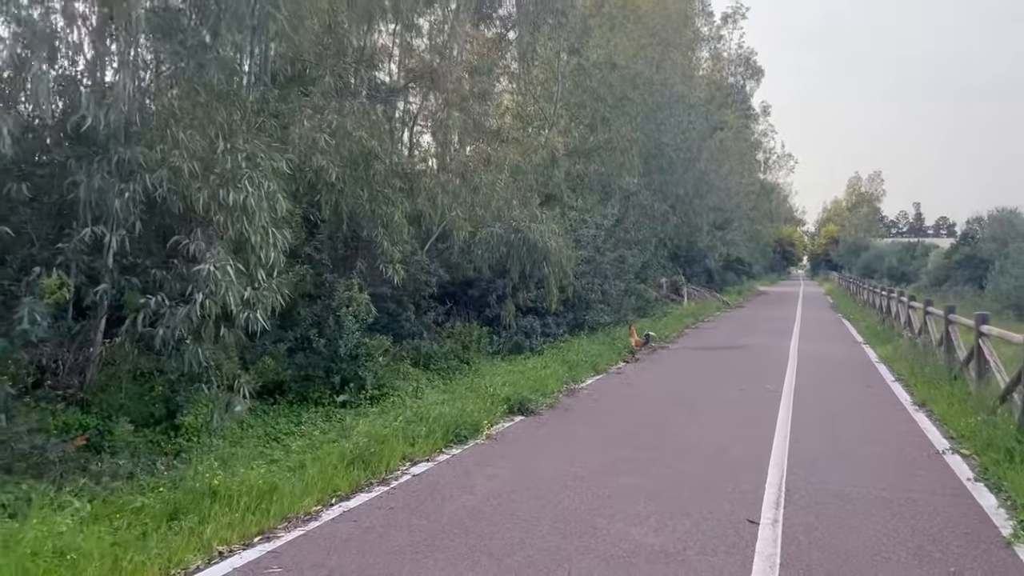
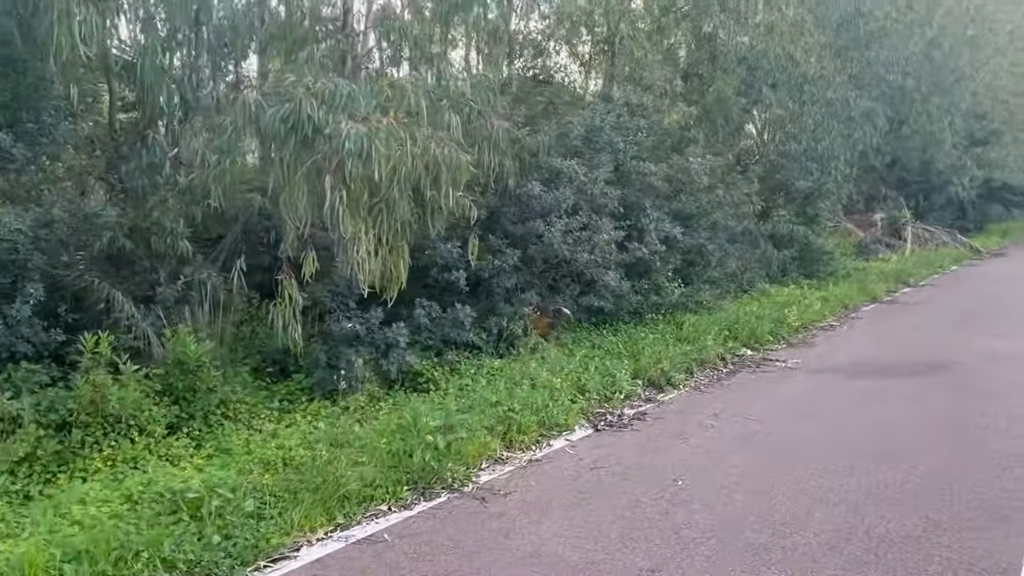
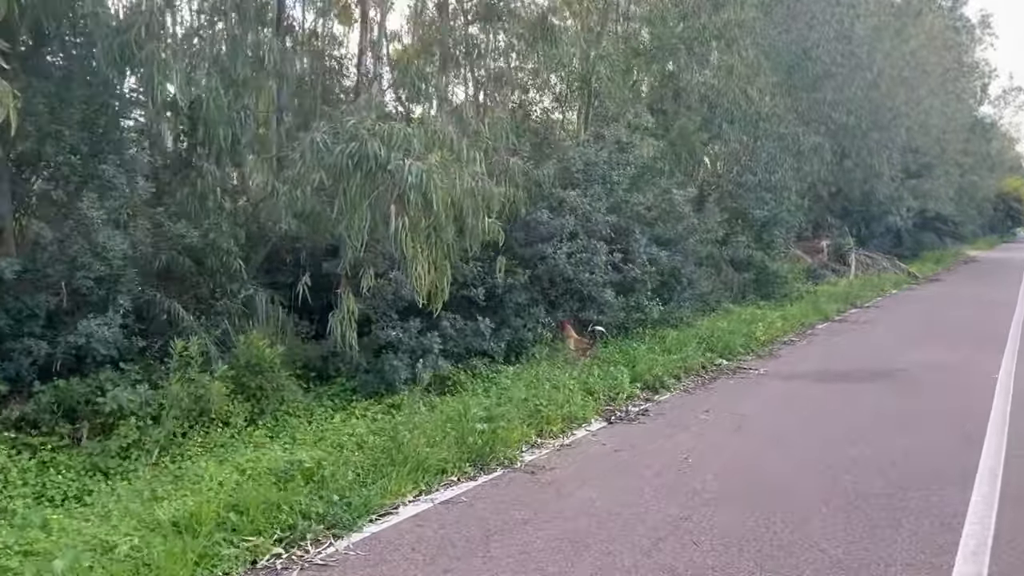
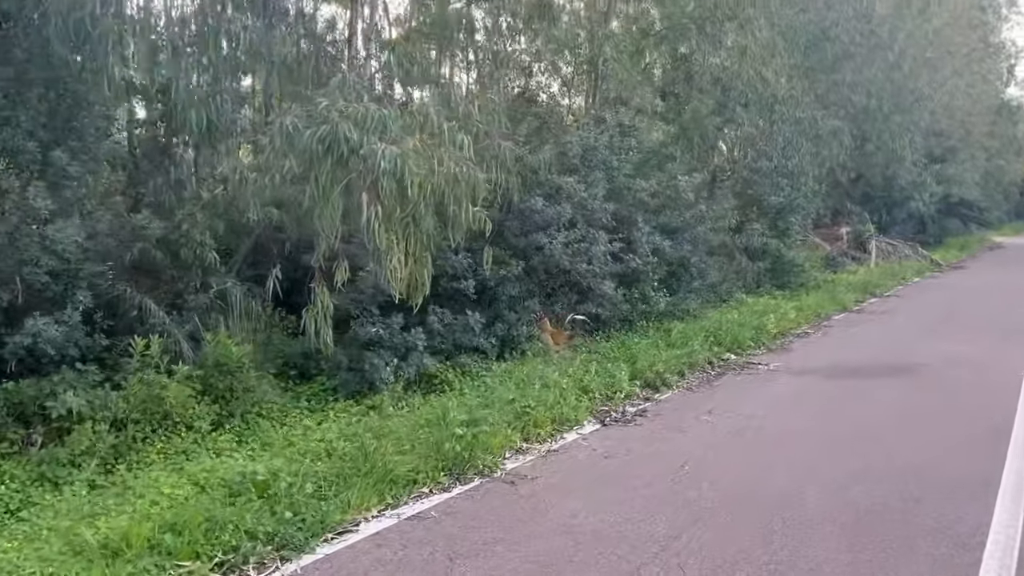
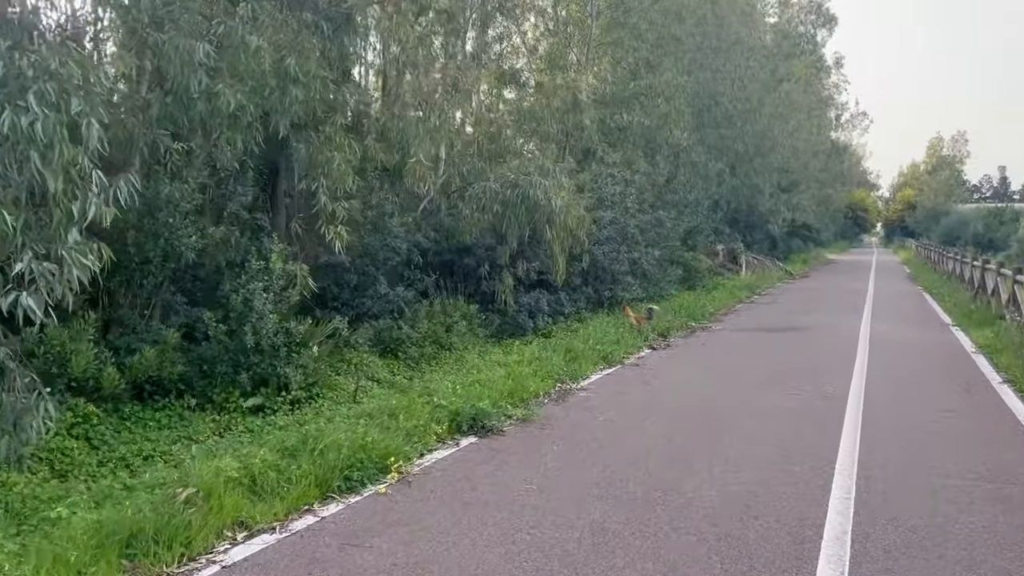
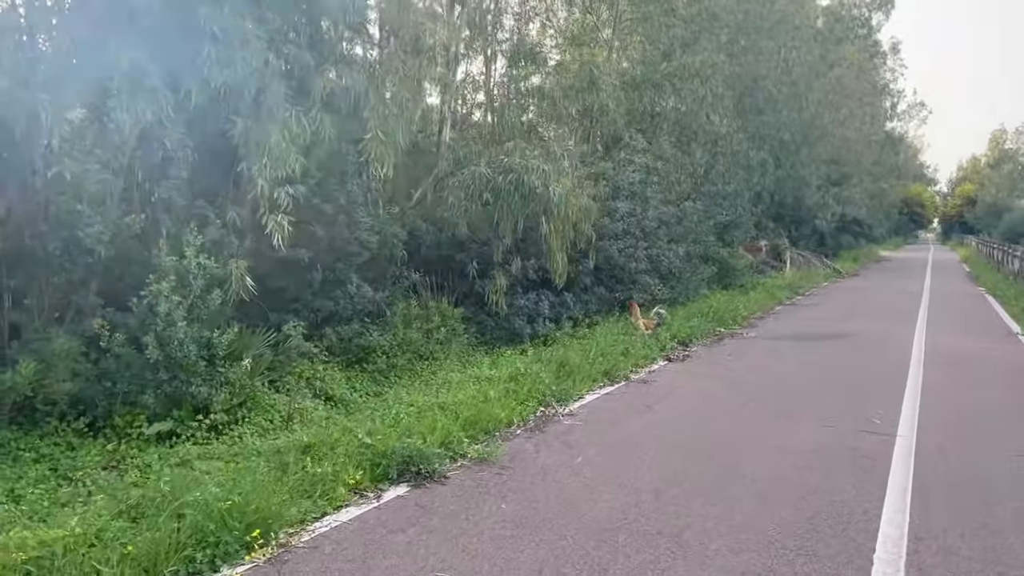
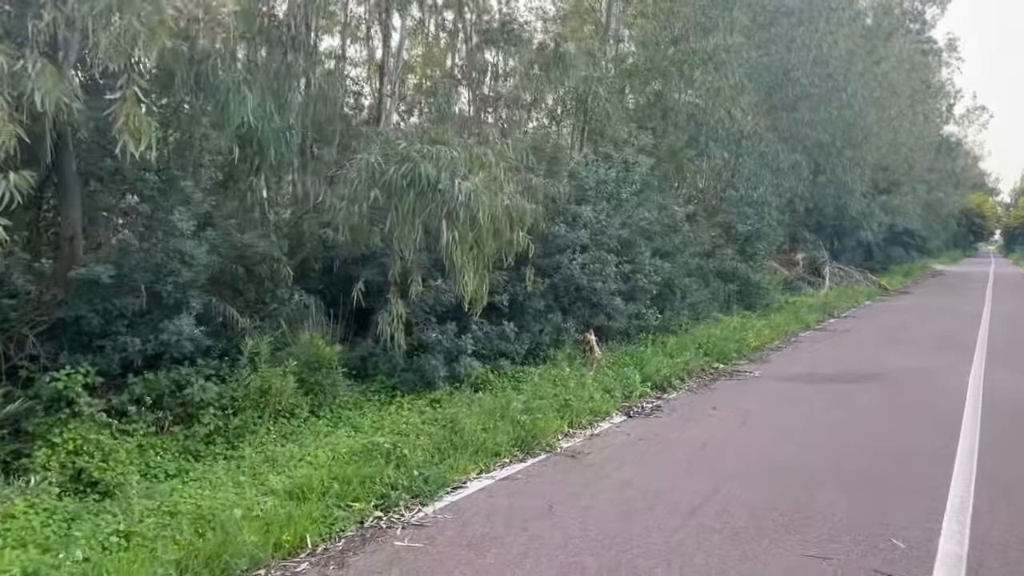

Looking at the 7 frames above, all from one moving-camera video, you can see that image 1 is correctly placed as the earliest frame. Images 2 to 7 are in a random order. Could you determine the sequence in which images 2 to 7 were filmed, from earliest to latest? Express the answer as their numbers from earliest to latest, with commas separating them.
5, 6, 7, 3, 4, 2
